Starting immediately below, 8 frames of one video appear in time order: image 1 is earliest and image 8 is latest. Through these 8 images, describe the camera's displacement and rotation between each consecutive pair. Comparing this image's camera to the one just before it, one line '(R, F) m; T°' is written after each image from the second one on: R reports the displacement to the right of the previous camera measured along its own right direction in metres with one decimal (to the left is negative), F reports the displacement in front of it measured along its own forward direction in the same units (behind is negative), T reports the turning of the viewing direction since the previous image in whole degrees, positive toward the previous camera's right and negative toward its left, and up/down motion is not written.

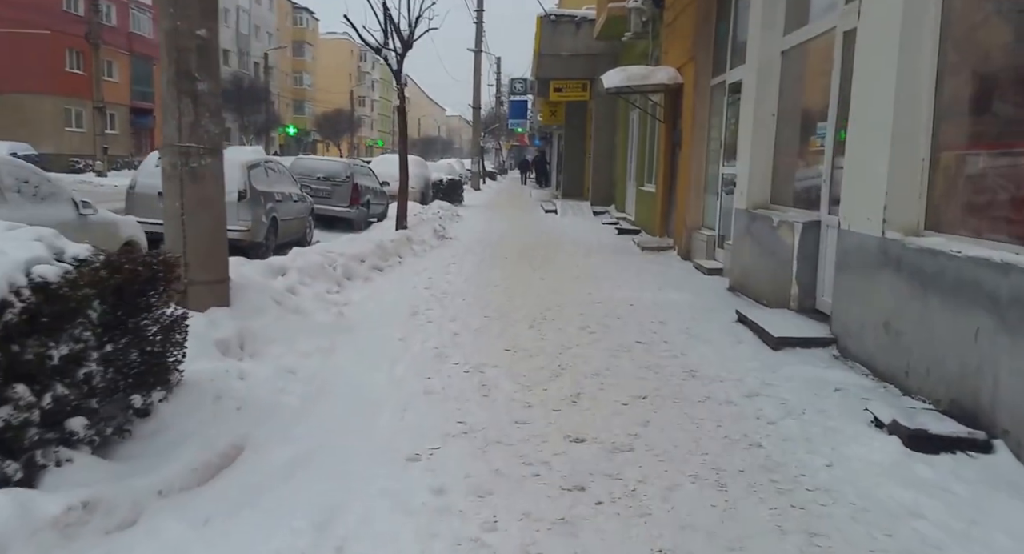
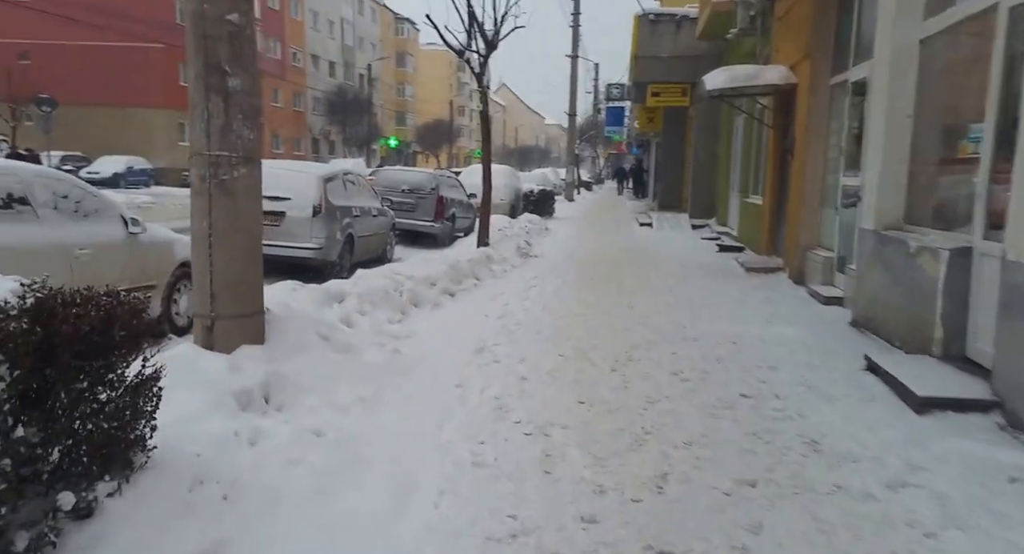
(+0.1, +0.9) m; -7°
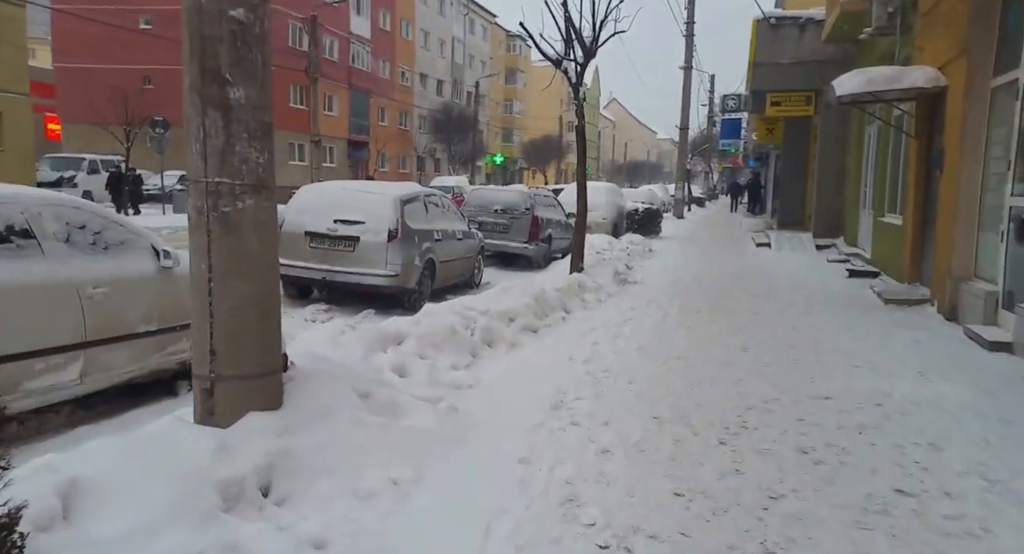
(+0.2, +1.0) m; -8°
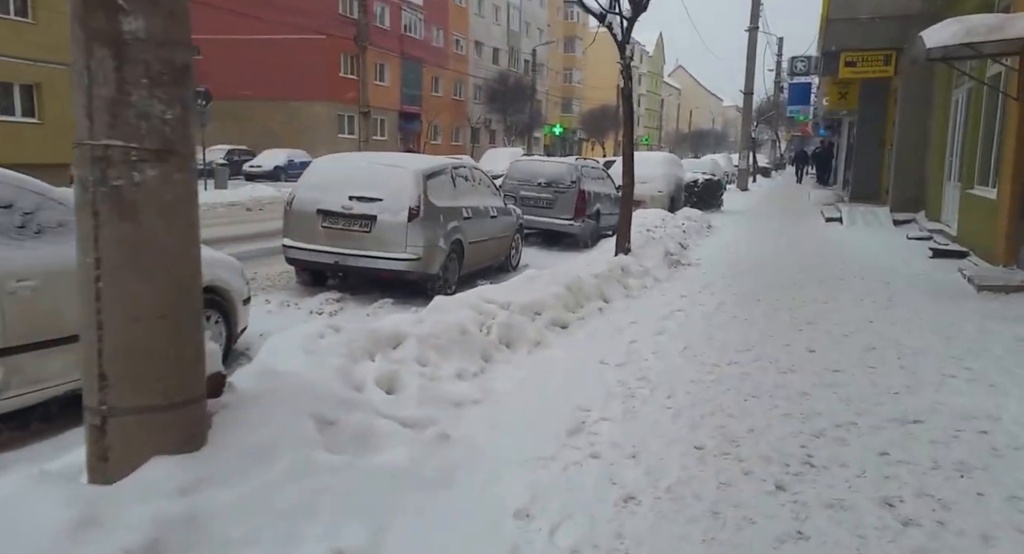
(+0.3, +0.9) m; -4°
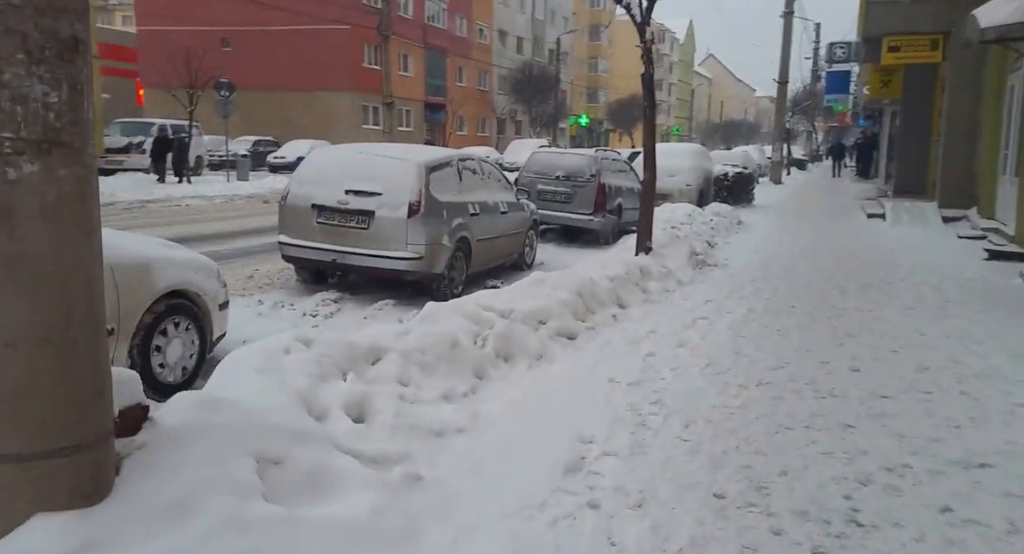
(+0.2, +0.7) m; -2°
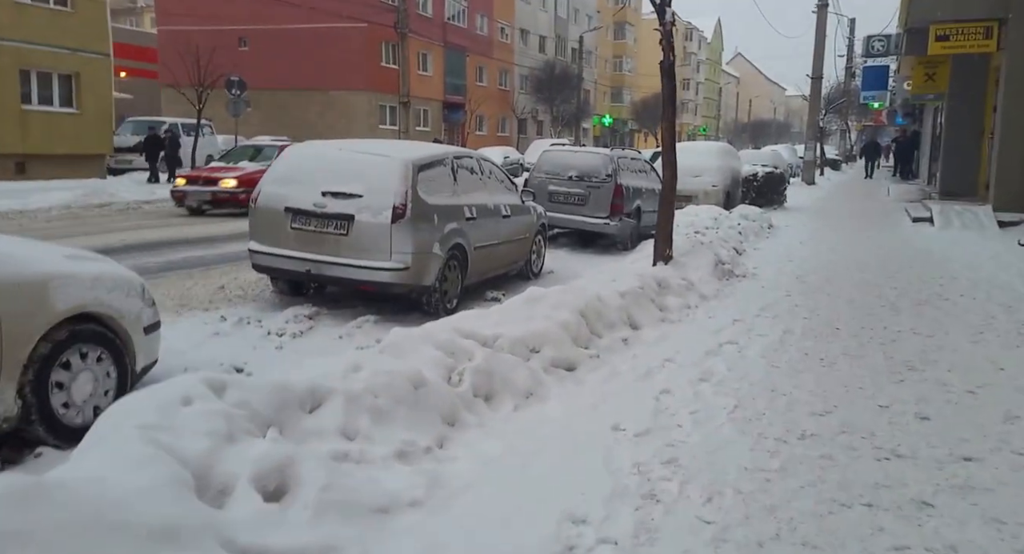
(+0.2, +1.0) m; -2°
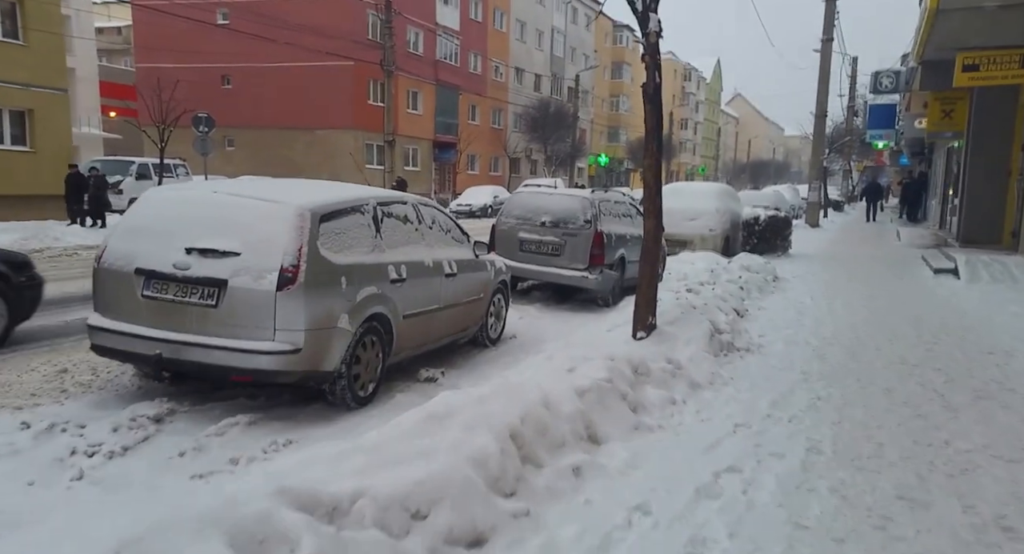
(+0.5, +1.7) m; 0°
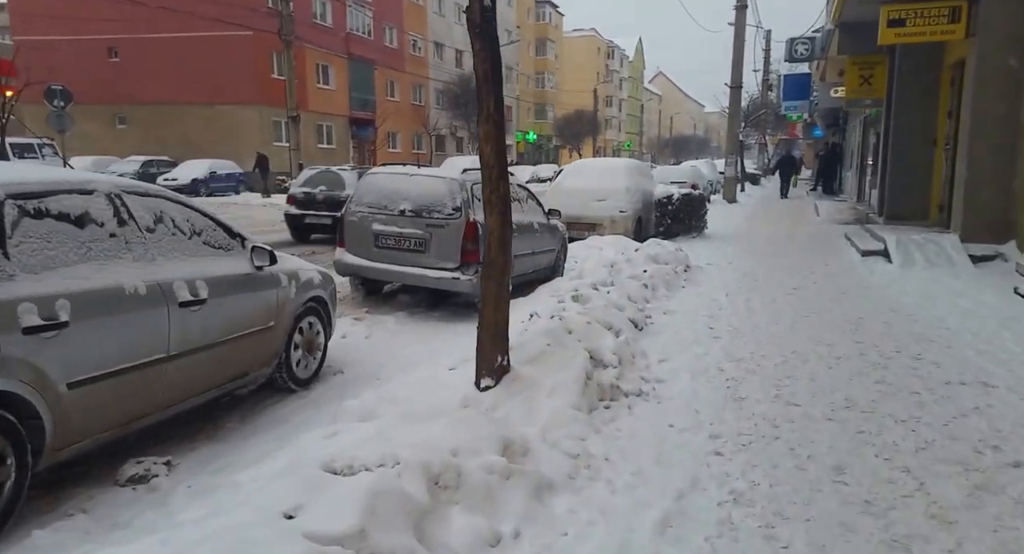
(+1.0, +2.3) m; +5°
